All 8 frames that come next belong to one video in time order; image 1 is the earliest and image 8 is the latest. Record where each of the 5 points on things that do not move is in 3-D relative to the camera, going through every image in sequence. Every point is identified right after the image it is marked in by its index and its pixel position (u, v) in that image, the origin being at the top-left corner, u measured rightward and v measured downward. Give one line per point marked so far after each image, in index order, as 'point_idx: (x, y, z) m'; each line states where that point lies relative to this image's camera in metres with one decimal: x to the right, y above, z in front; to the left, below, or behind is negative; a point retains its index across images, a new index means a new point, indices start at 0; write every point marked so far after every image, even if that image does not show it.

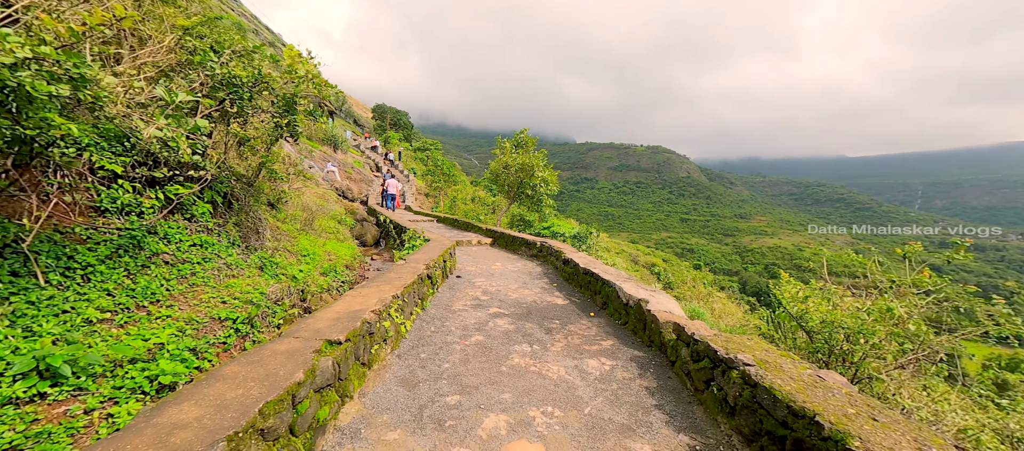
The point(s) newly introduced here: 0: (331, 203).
0: (-7.3, +0.9, +16.3) m
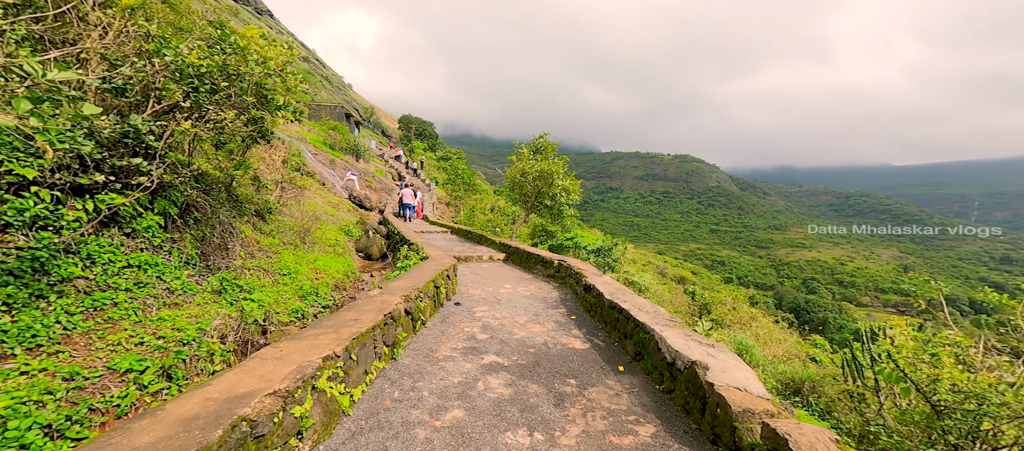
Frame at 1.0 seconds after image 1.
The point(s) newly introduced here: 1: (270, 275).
0: (-6.6, +0.5, +15.6) m
1: (-3.5, -0.7, +5.9) m
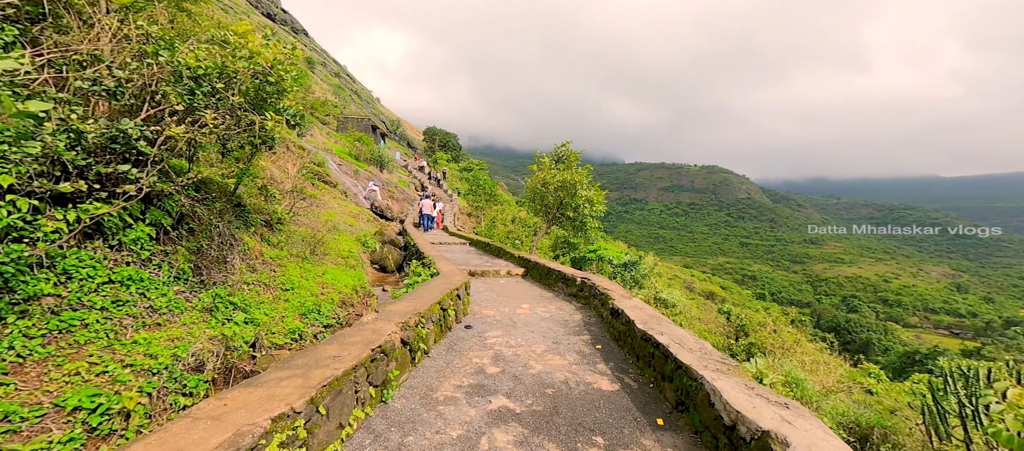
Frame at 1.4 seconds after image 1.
0: (-5.8, +0.1, +15.4) m
1: (-3.3, -0.9, +5.5) m
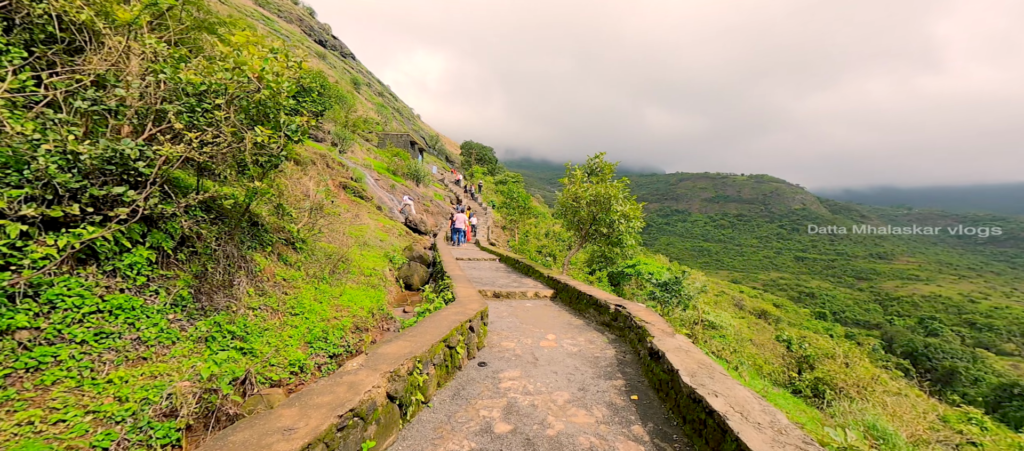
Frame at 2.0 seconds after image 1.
0: (-4.6, -0.5, +15.3) m
1: (-3.0, -1.2, +5.2) m
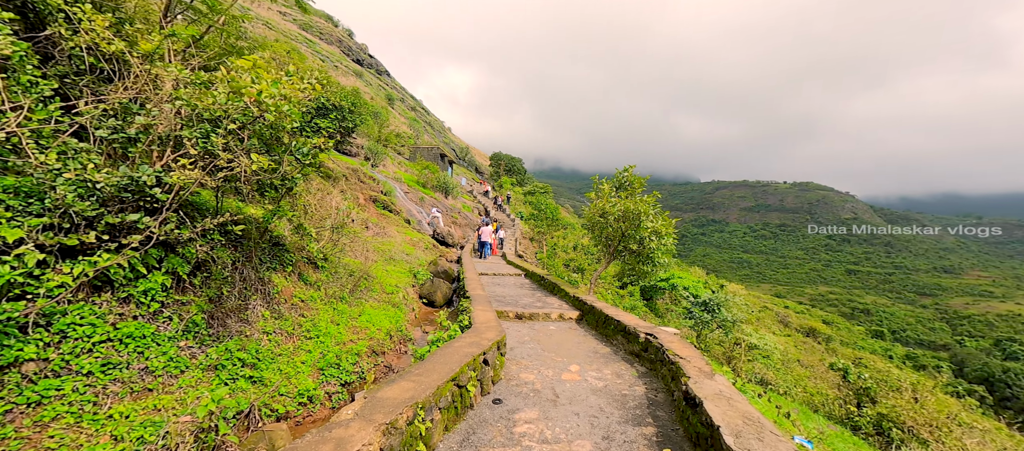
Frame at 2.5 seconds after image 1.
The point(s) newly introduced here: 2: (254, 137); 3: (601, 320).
0: (-3.6, -1.0, +15.3) m
1: (-2.7, -1.4, +5.0) m
2: (-3.0, +1.0, +4.7) m
3: (+1.5, -1.6, +6.7) m
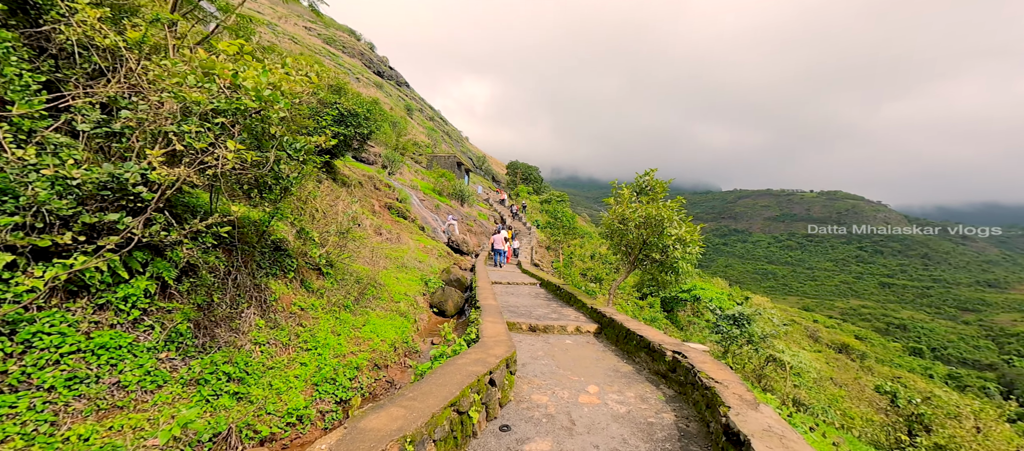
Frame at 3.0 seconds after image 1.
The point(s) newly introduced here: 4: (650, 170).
0: (-3.0, -1.3, +15.0) m
1: (-2.6, -1.5, +4.7) m
2: (-2.9, +1.0, +4.4) m
3: (+1.7, -1.7, +6.2) m
4: (+3.0, +1.2, +8.8) m
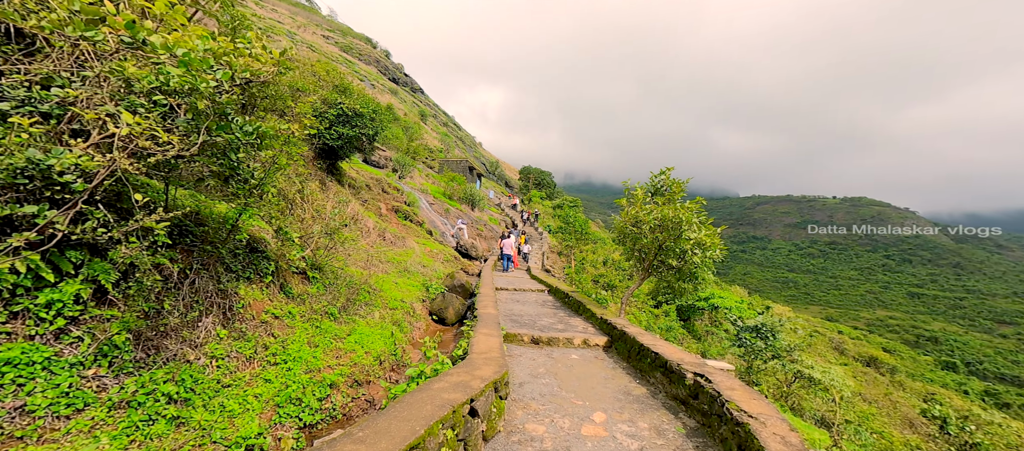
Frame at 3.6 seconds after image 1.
0: (-2.7, -1.4, +14.5) m
1: (-2.7, -1.4, +4.1) m
2: (-2.9, +1.0, +3.9) m
3: (+1.7, -1.7, +5.5) m
4: (+3.1, +1.2, +8.1) m
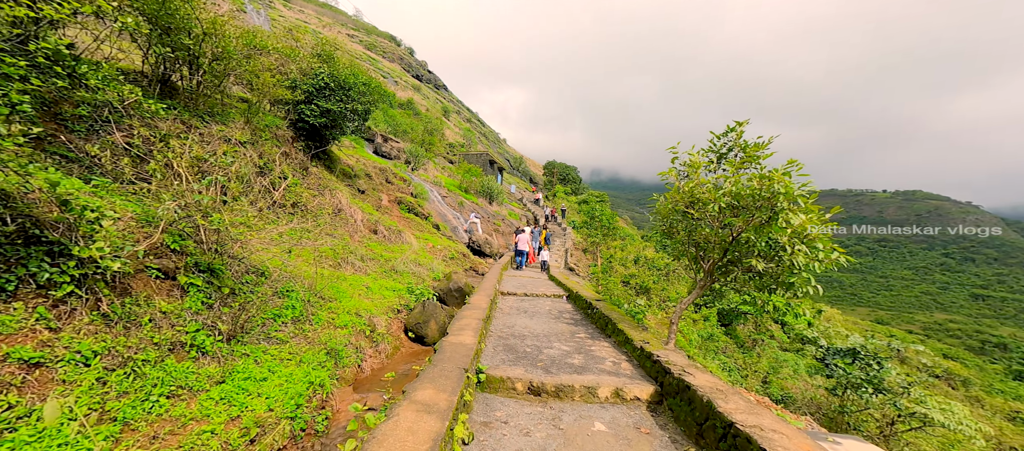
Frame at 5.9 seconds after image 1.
0: (-2.4, -1.1, +12.1) m
1: (-3.0, -1.2, +1.8) m
2: (-3.3, +1.2, +1.6) m
3: (+1.5, -1.5, +2.9) m
4: (+3.1, +1.4, +5.4) m
